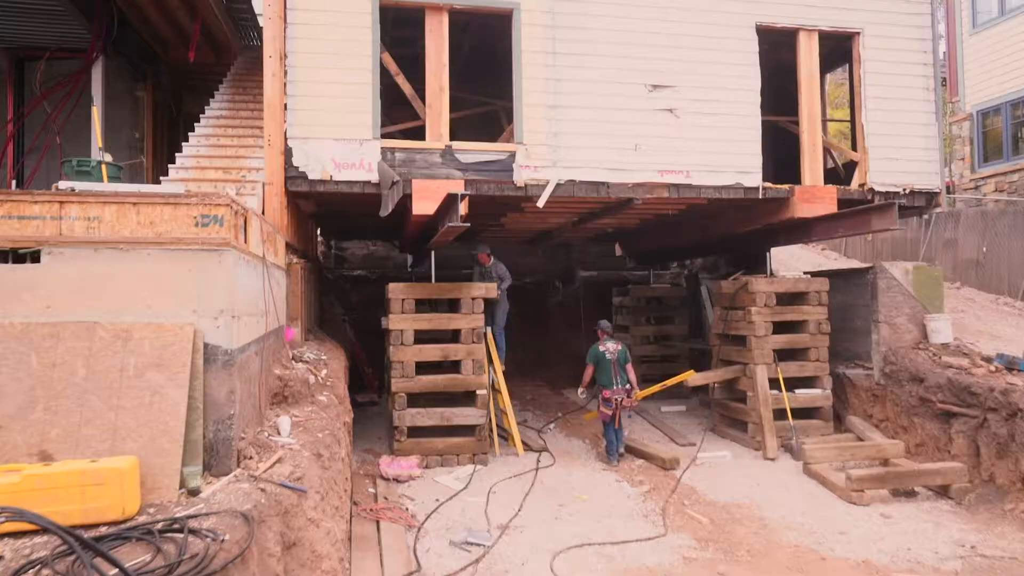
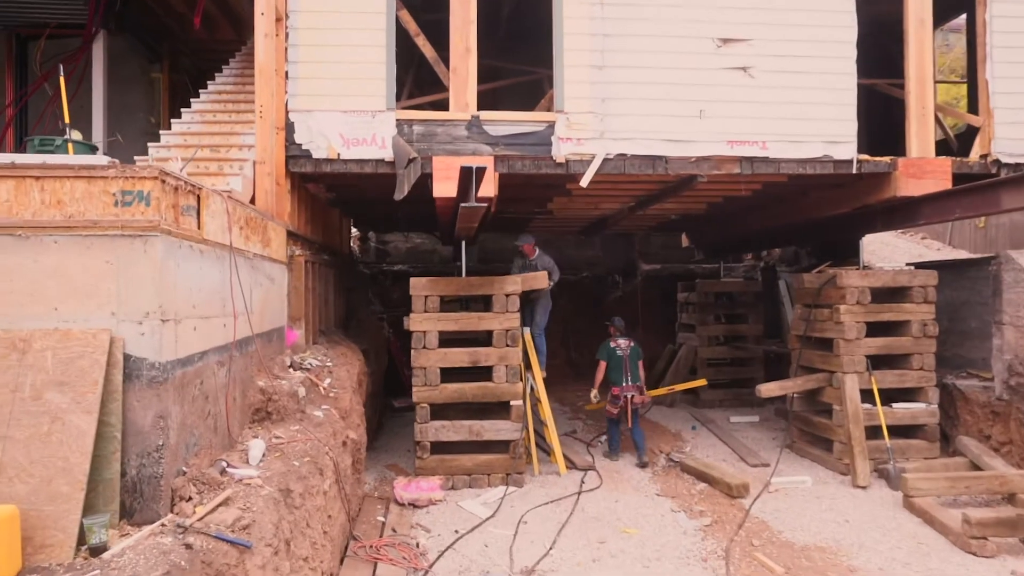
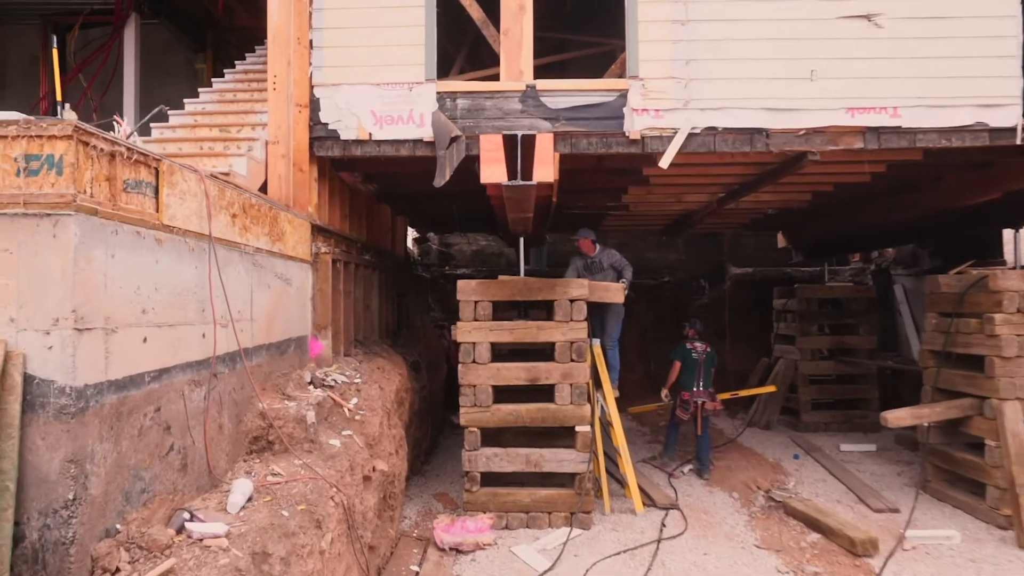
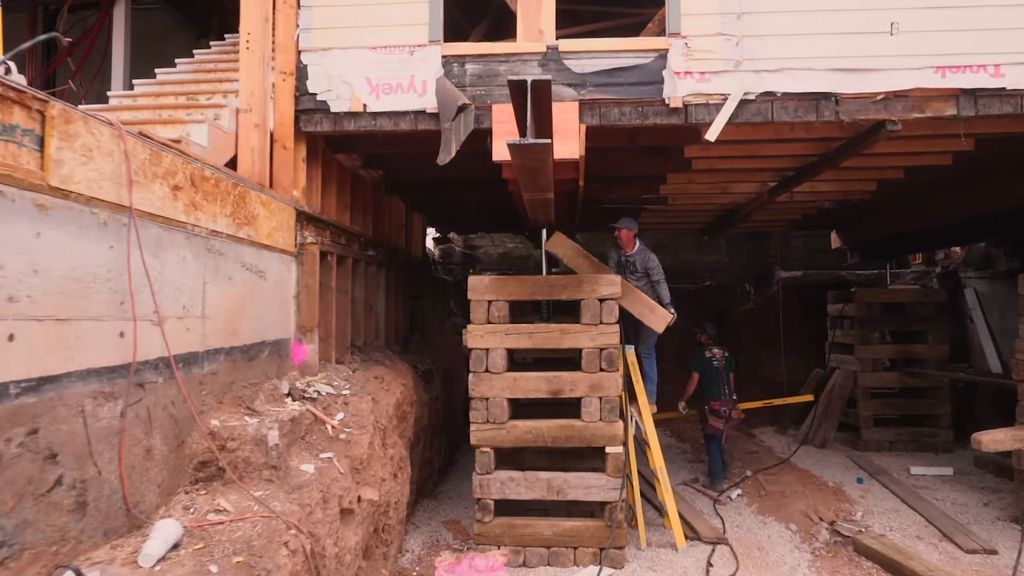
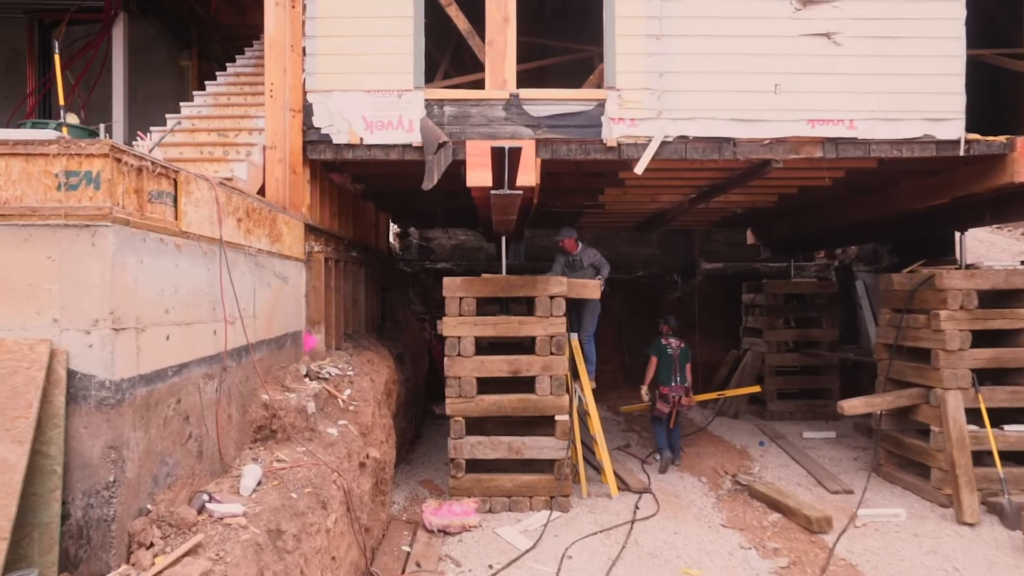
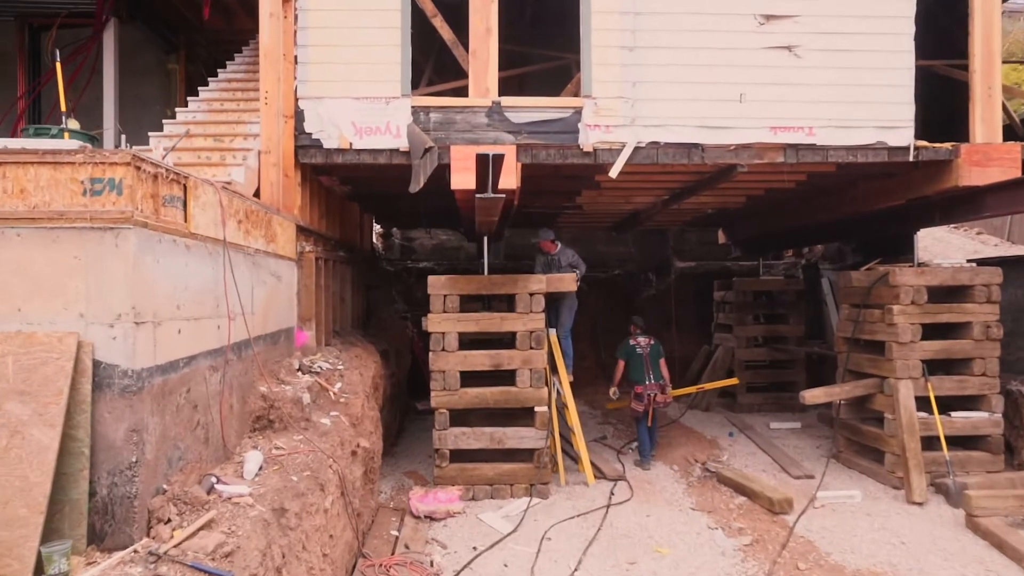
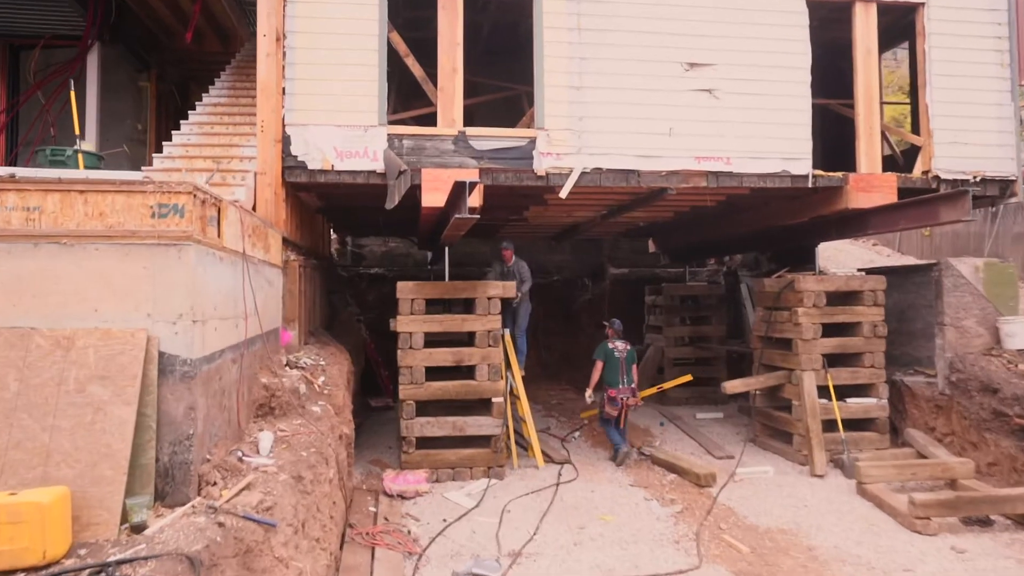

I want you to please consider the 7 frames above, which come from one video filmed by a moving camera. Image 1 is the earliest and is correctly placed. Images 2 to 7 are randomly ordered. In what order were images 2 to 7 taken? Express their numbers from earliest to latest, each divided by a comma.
7, 2, 6, 5, 3, 4
